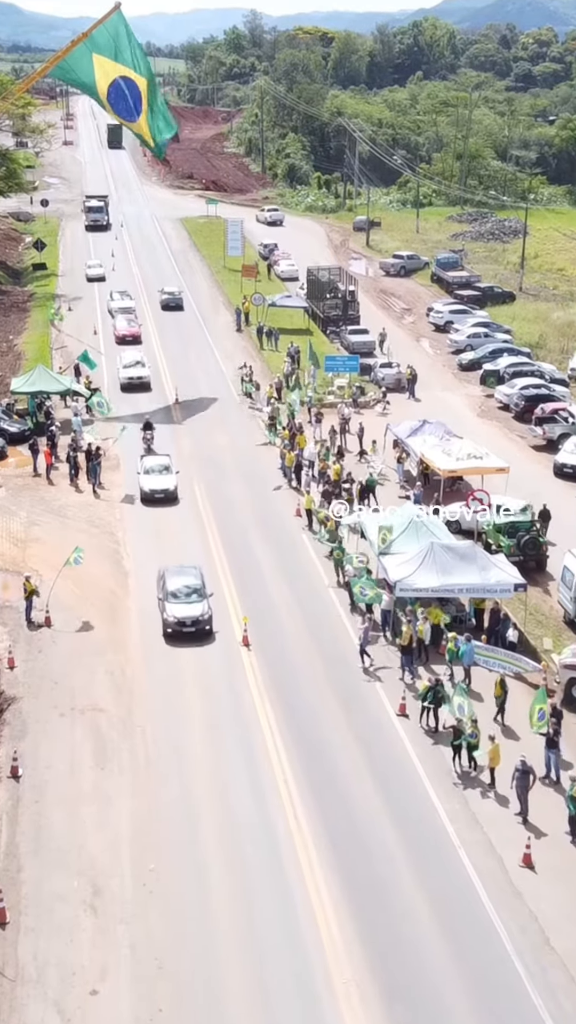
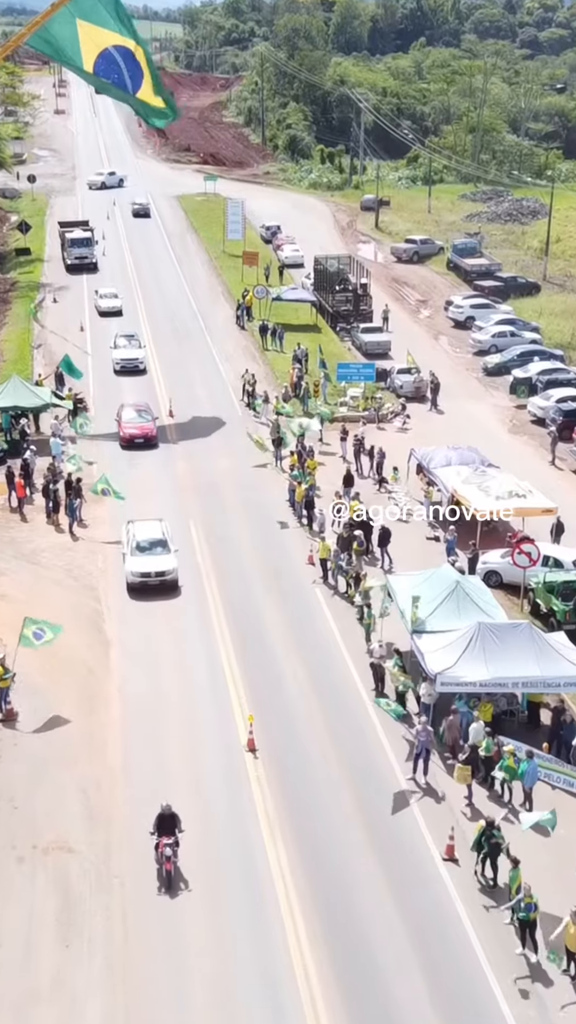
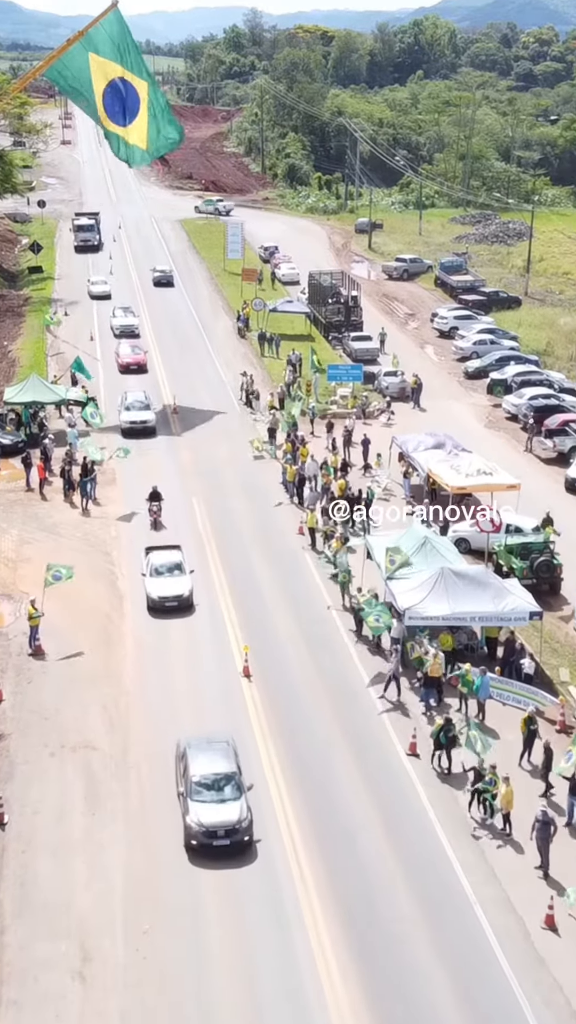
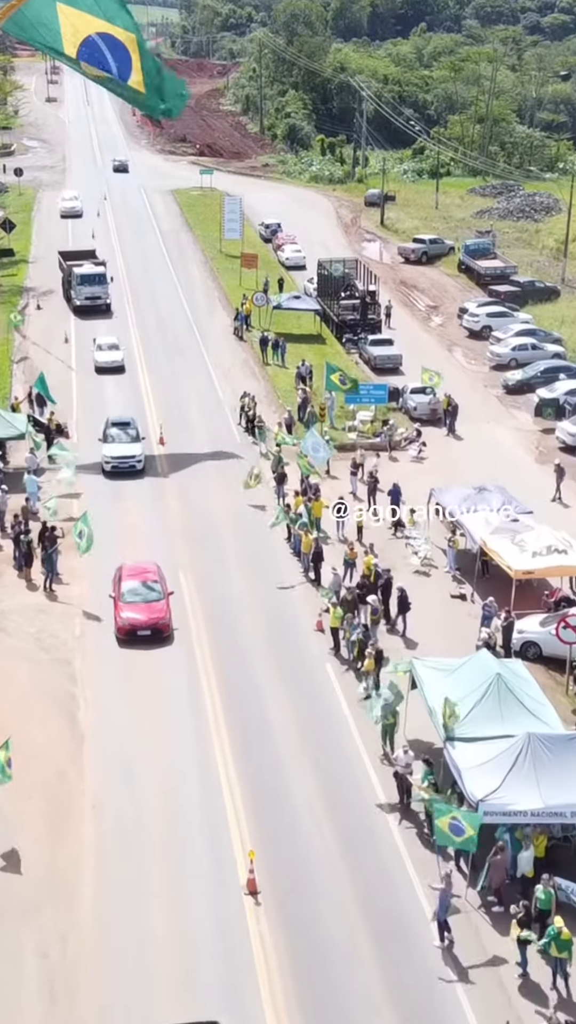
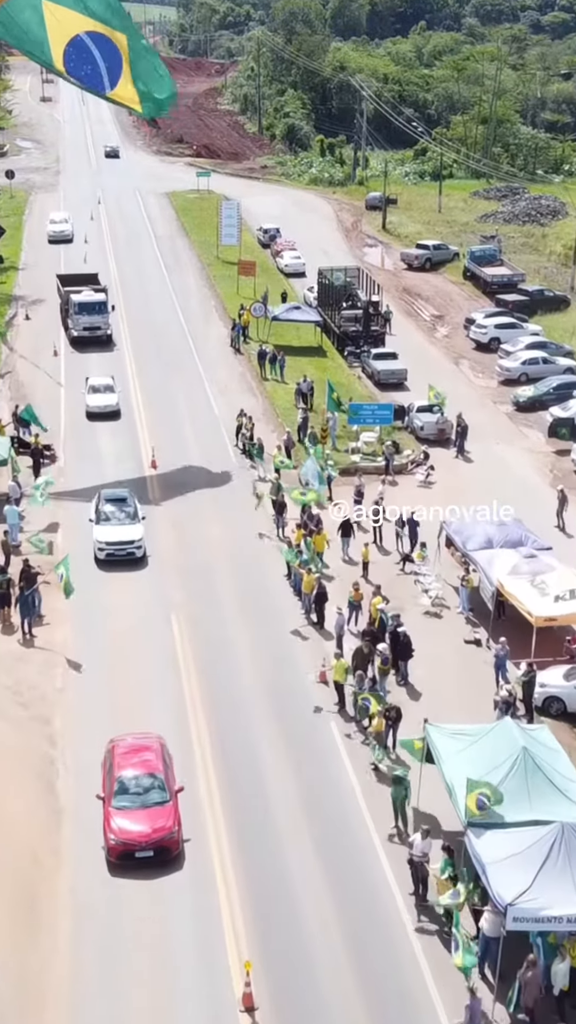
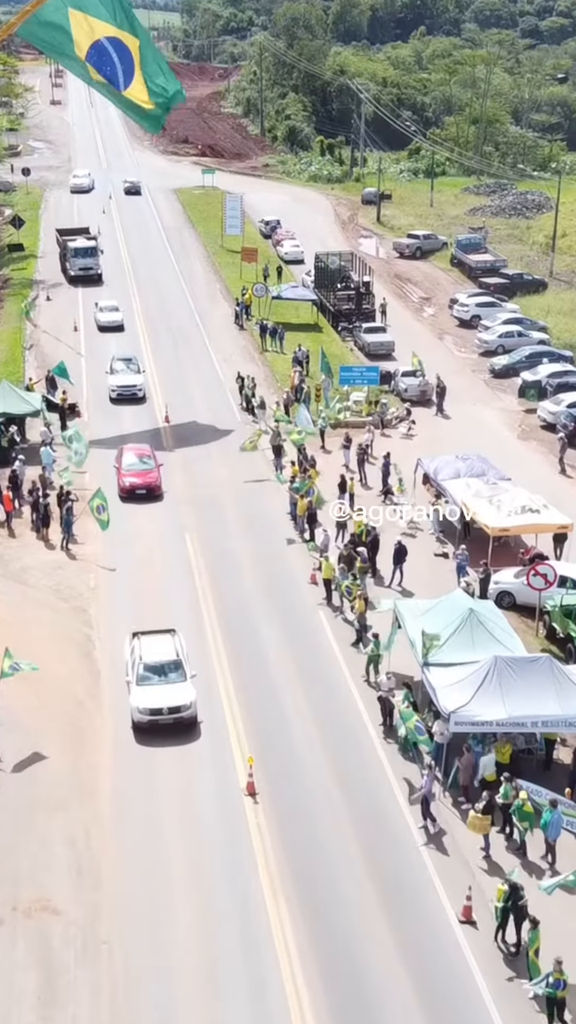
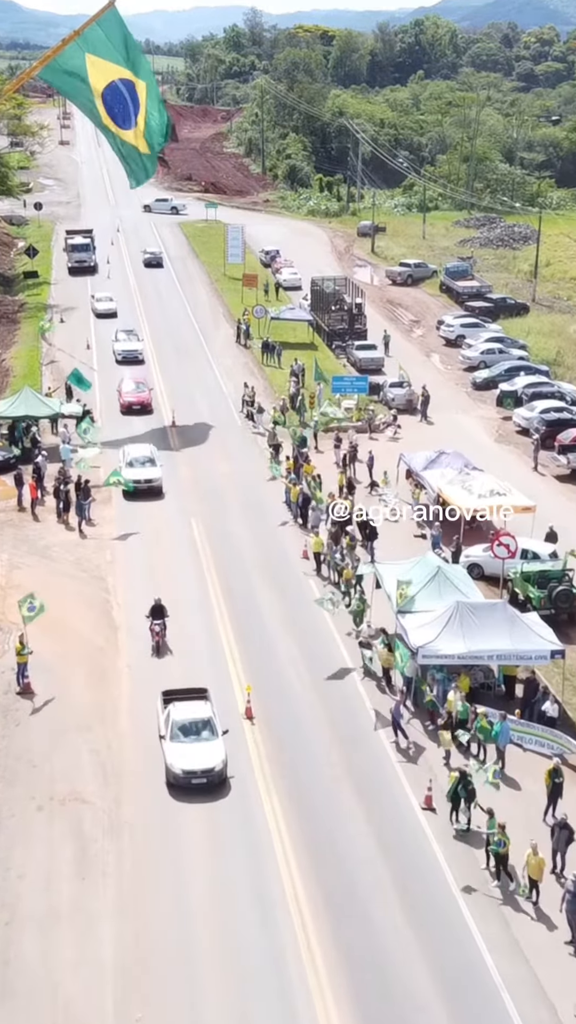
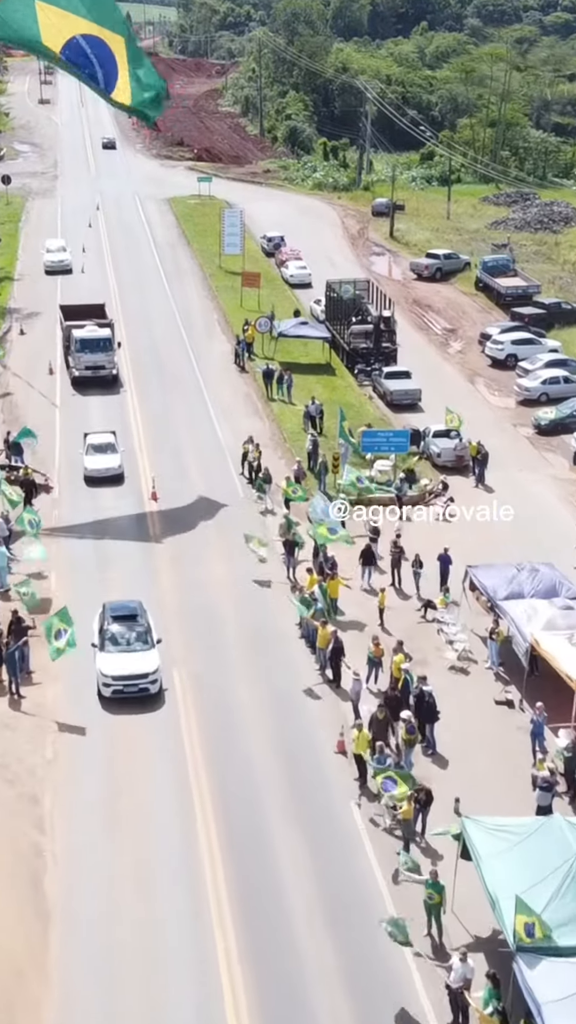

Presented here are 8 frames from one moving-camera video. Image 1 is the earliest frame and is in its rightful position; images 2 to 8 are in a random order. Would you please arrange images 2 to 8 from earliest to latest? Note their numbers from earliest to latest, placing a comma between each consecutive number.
3, 7, 2, 6, 4, 5, 8
